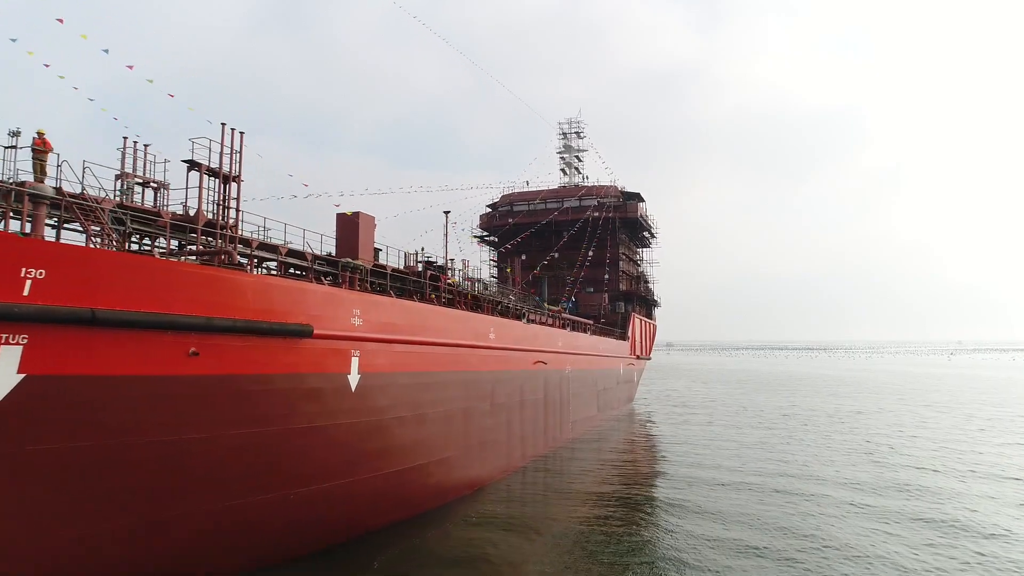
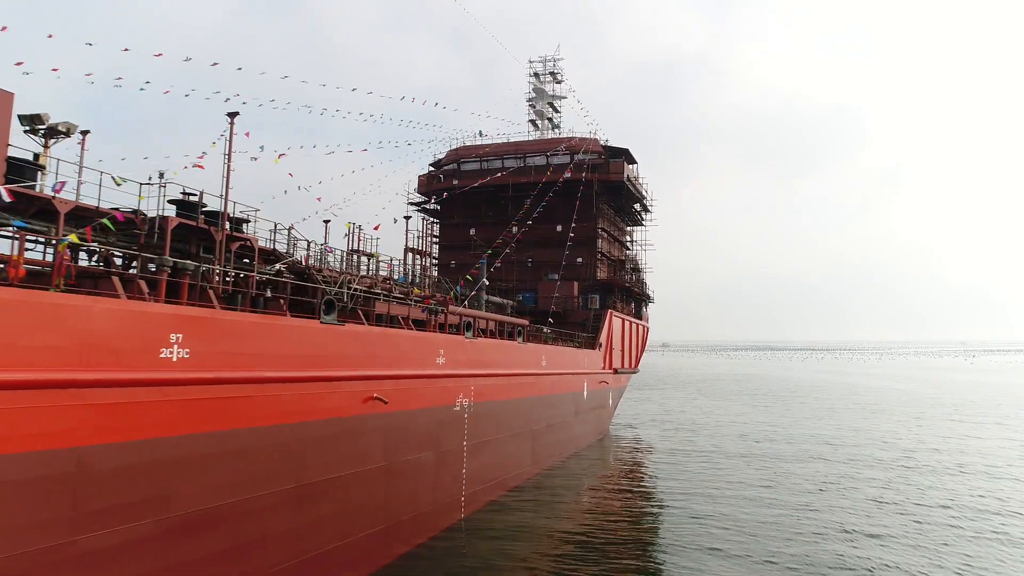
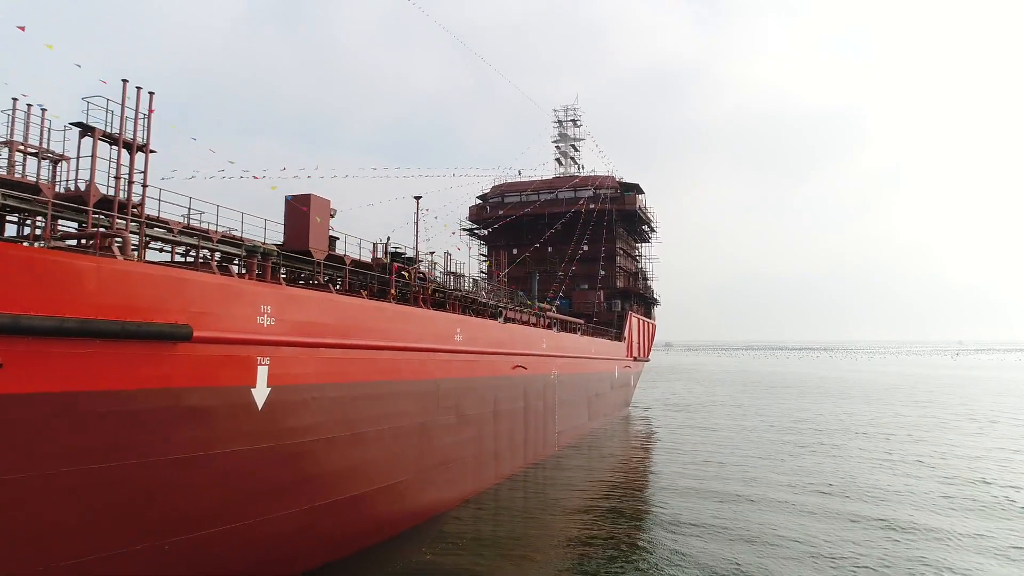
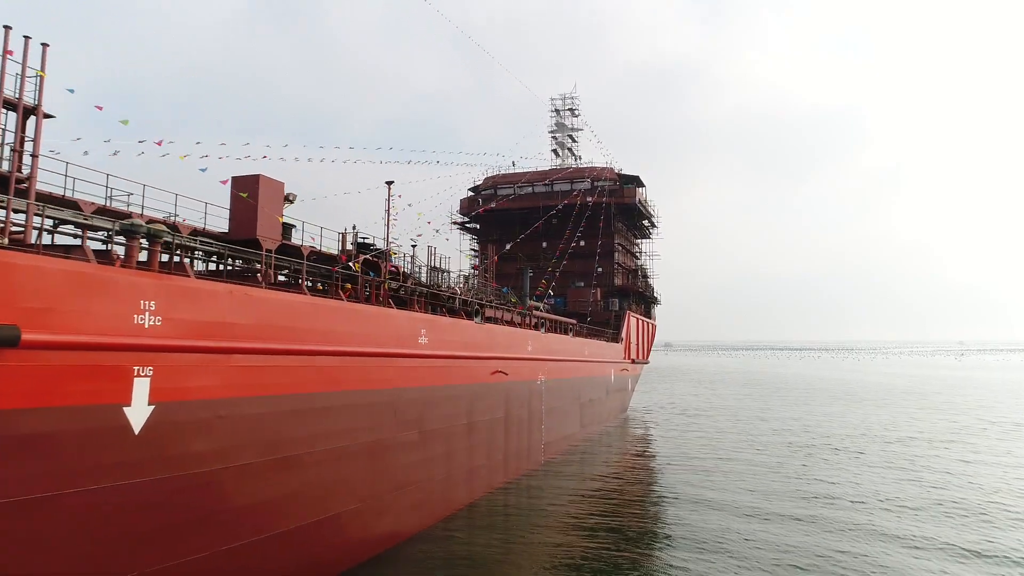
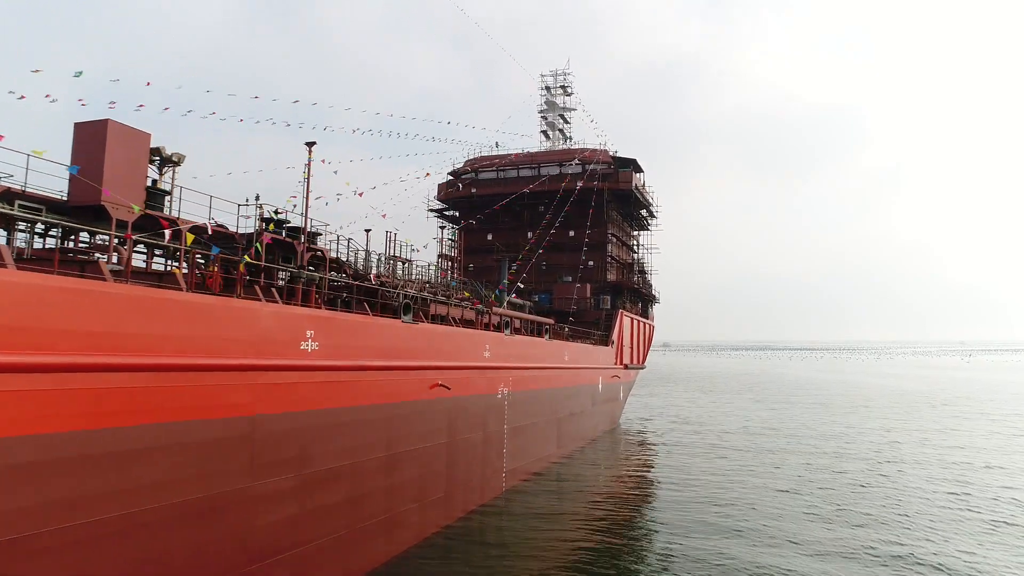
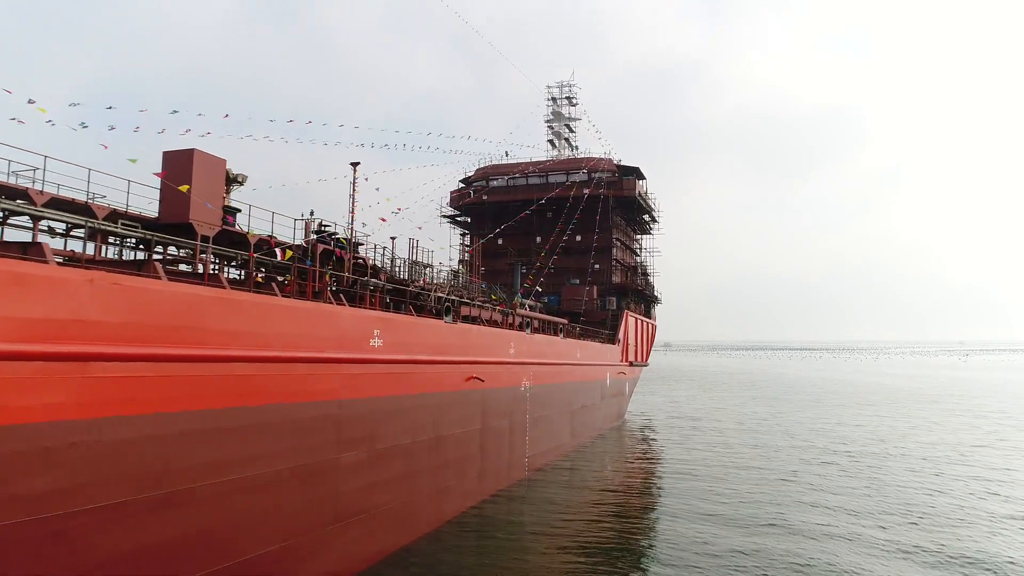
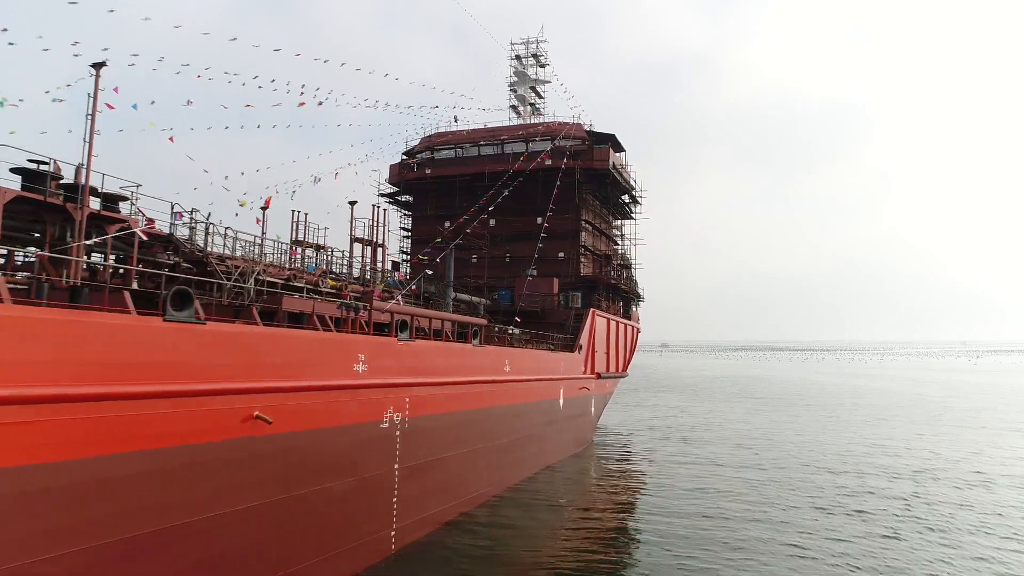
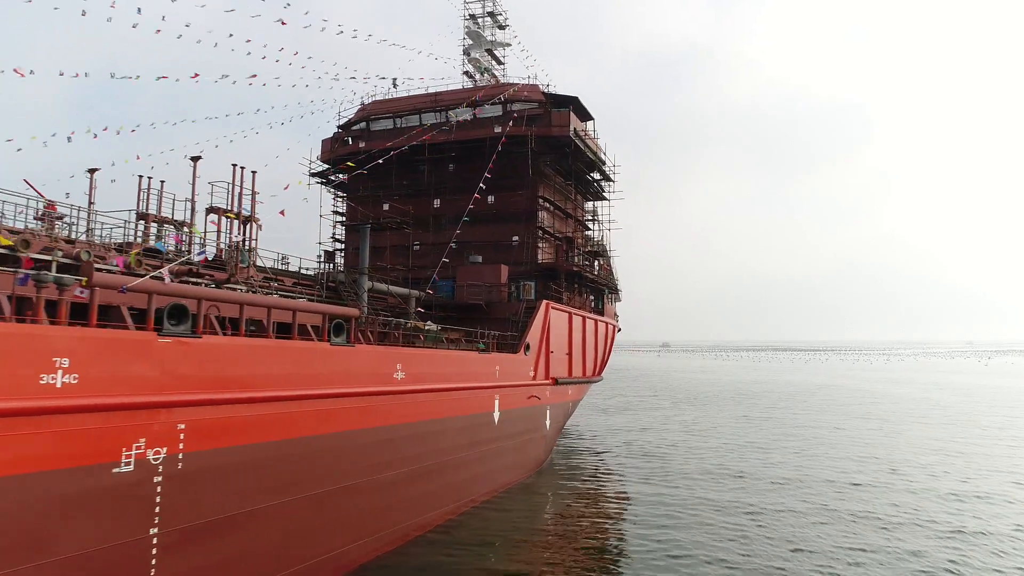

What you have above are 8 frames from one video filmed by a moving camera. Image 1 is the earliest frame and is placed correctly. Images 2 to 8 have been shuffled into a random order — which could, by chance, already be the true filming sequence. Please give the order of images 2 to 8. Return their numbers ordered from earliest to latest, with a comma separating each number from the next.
3, 4, 6, 5, 2, 7, 8
